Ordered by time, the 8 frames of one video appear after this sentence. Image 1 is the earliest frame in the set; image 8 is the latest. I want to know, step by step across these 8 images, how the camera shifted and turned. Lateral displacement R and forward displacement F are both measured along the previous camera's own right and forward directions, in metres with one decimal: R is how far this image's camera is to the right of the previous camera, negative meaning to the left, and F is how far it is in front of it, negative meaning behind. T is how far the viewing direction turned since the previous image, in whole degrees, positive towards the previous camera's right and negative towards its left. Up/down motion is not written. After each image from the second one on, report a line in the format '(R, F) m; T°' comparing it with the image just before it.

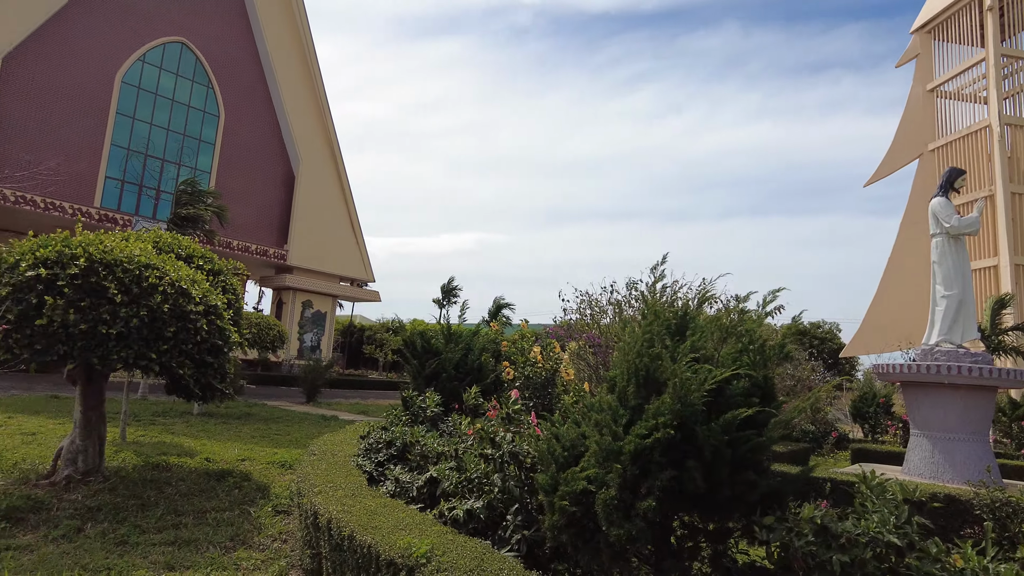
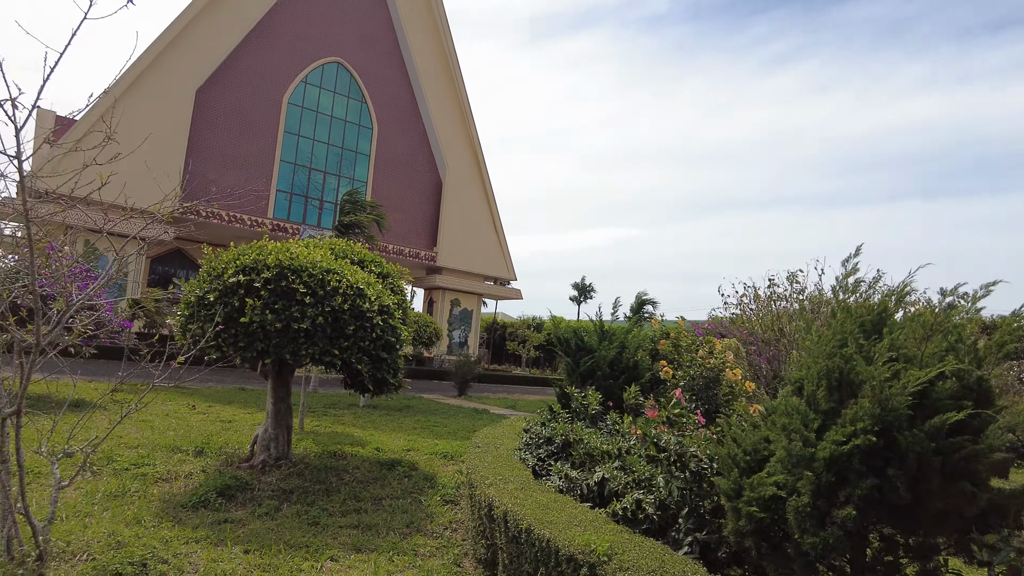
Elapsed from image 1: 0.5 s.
(-0.3, 0.0) m; -12°
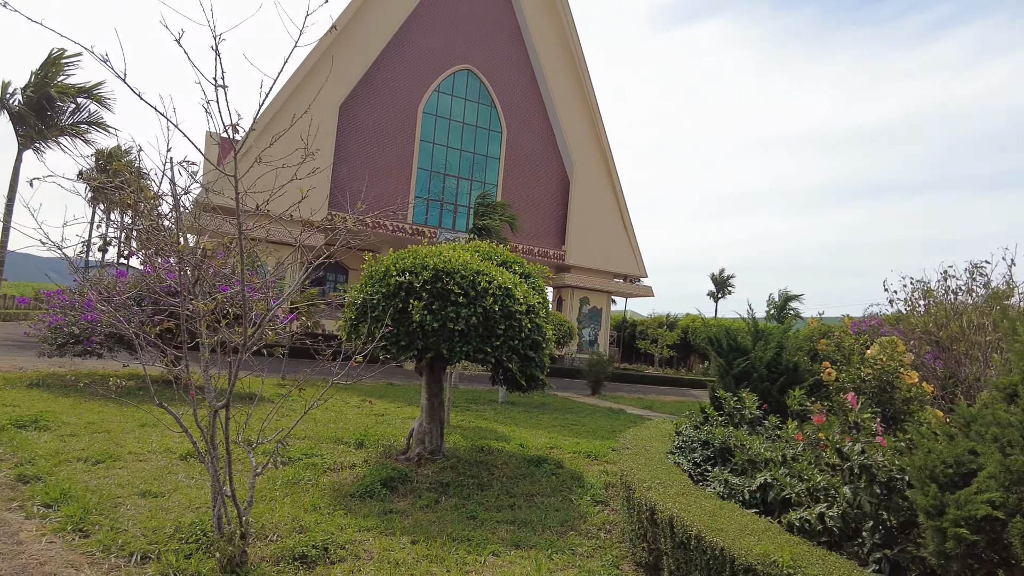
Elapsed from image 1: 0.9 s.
(-0.3, 0.0) m; -11°
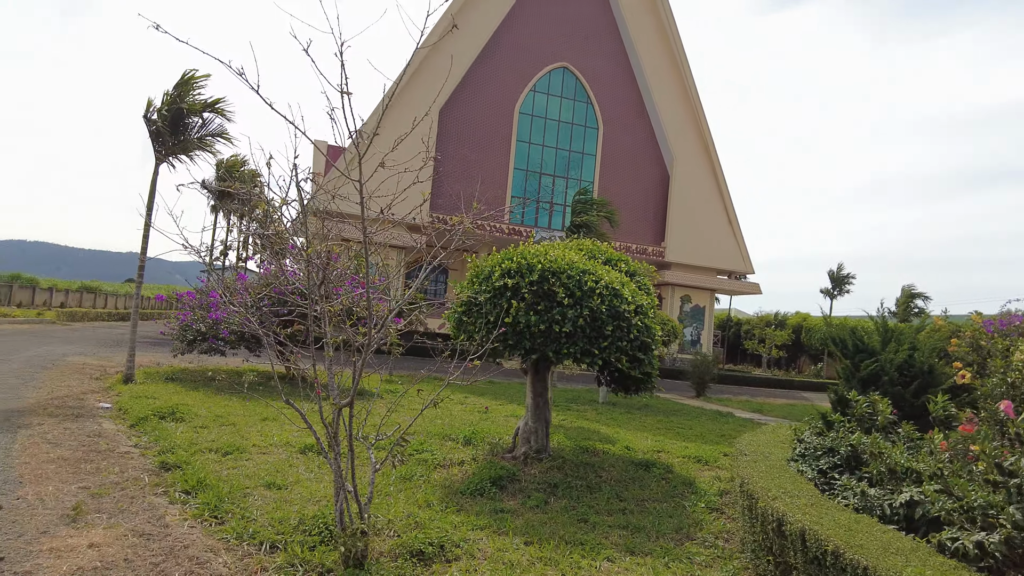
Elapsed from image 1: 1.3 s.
(-0.1, +0.1) m; -9°
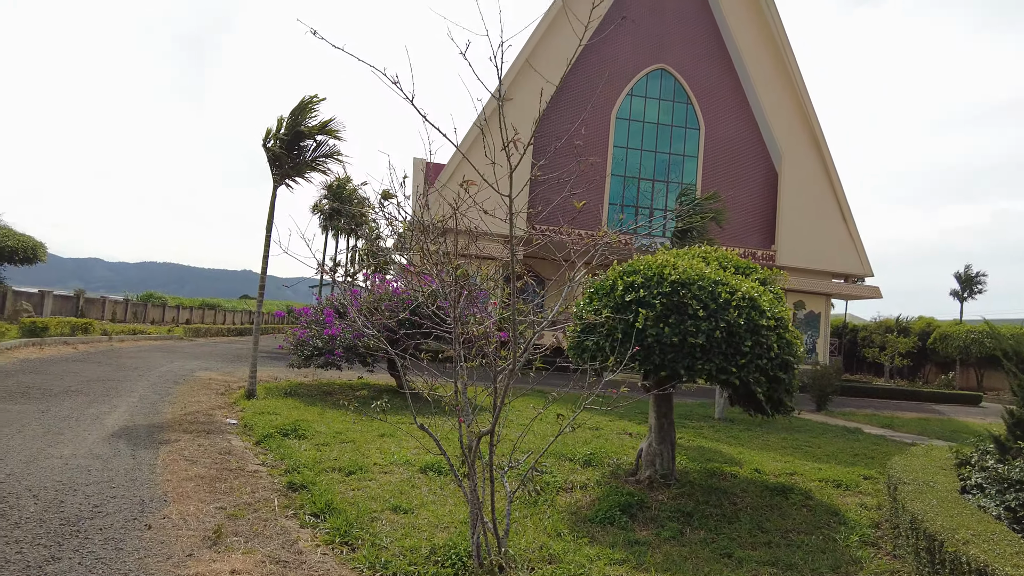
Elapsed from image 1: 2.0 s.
(-0.3, +0.3) m; -8°
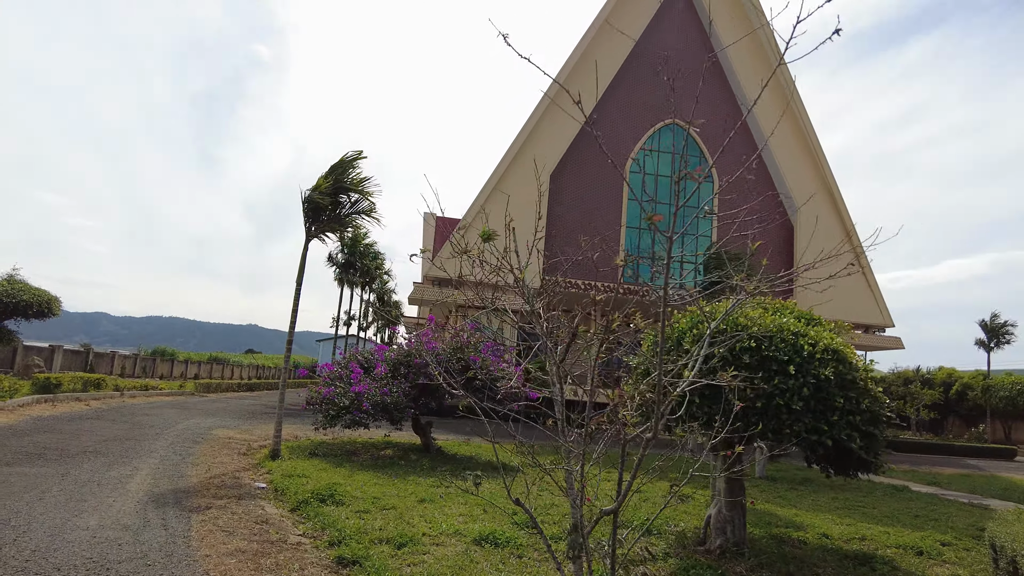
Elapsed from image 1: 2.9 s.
(-0.5, +0.3) m; 0°
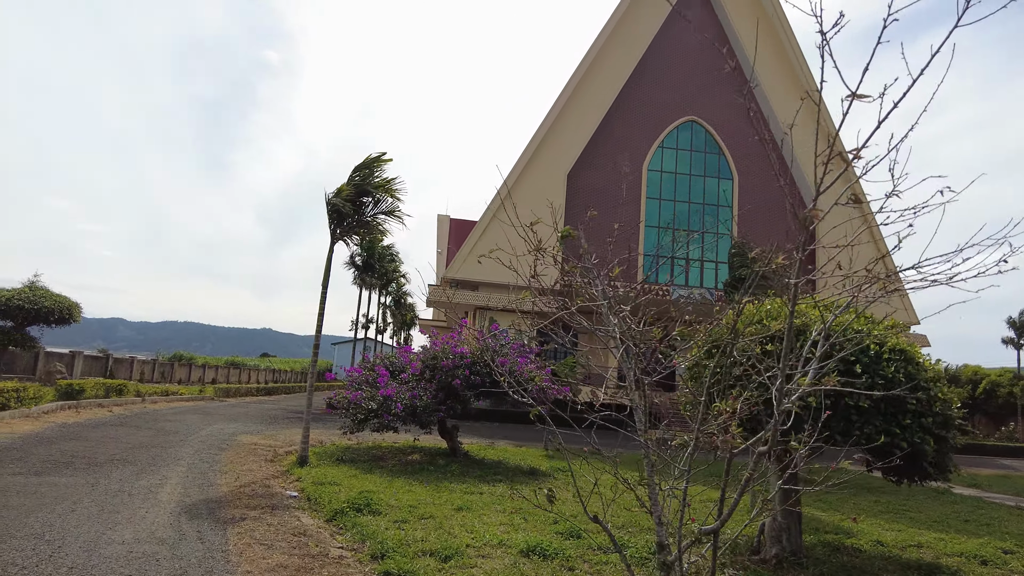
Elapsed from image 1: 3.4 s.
(-0.3, +0.2) m; -1°
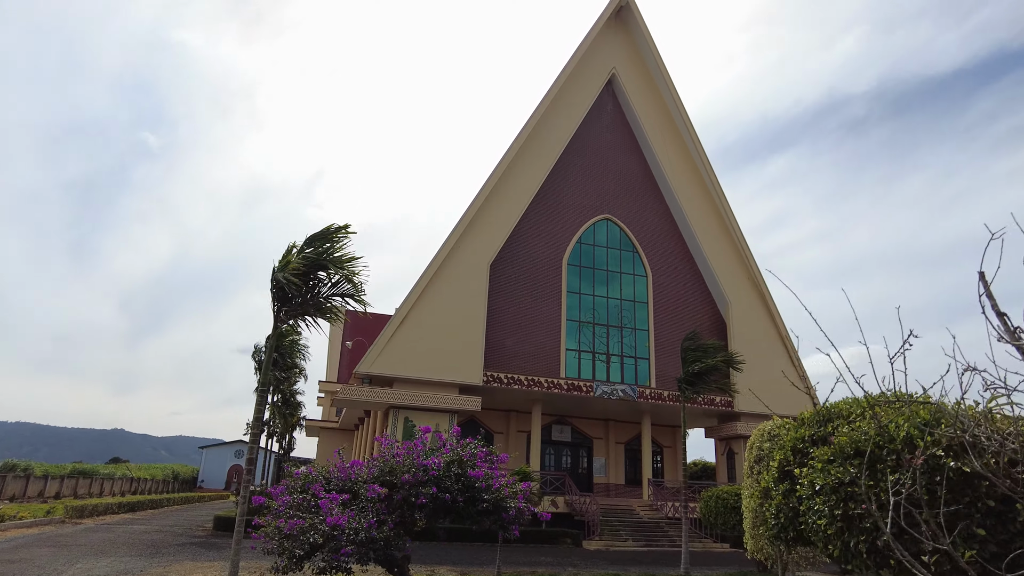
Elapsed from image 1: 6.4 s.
(-1.3, +1.4) m; +10°
